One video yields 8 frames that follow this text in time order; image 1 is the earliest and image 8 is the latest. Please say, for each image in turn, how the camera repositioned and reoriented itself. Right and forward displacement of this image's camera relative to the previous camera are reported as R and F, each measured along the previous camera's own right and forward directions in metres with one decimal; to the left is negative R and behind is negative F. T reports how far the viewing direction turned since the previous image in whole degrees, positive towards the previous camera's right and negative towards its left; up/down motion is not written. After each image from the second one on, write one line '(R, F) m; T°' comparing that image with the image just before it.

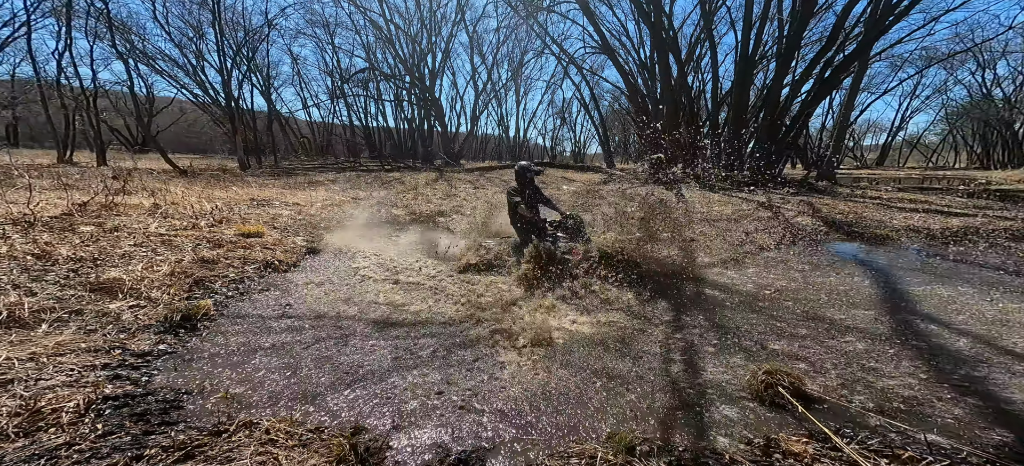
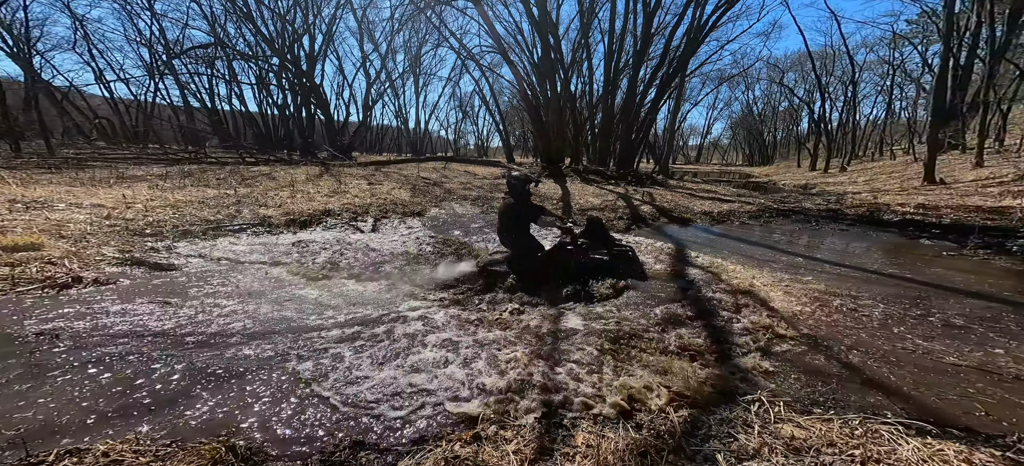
(+0.2, -0.5) m; +12°
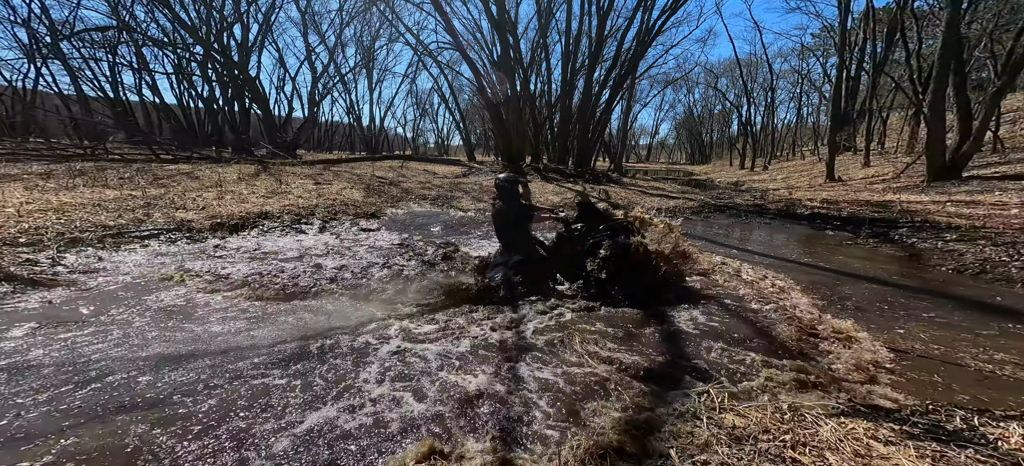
(+0.1, 0.0) m; +5°
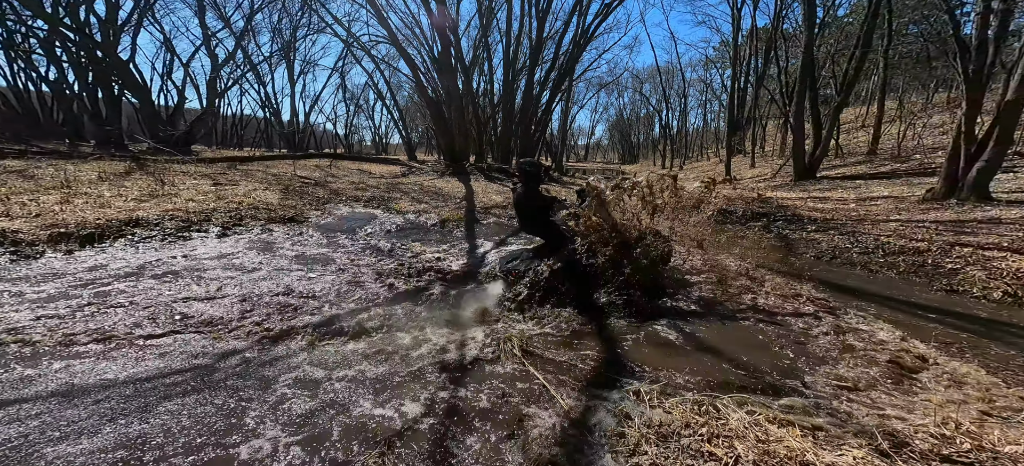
(+0.1, +0.2) m; +7°
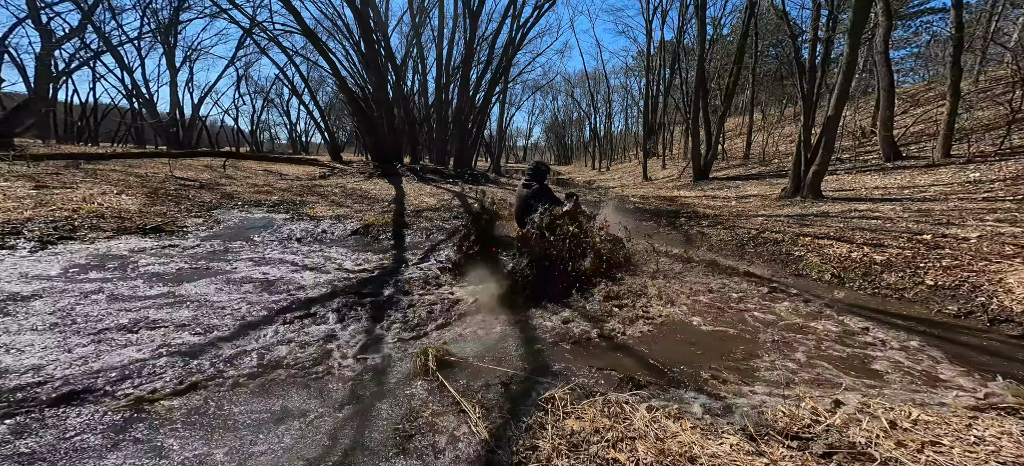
(+0.3, +0.2) m; +8°
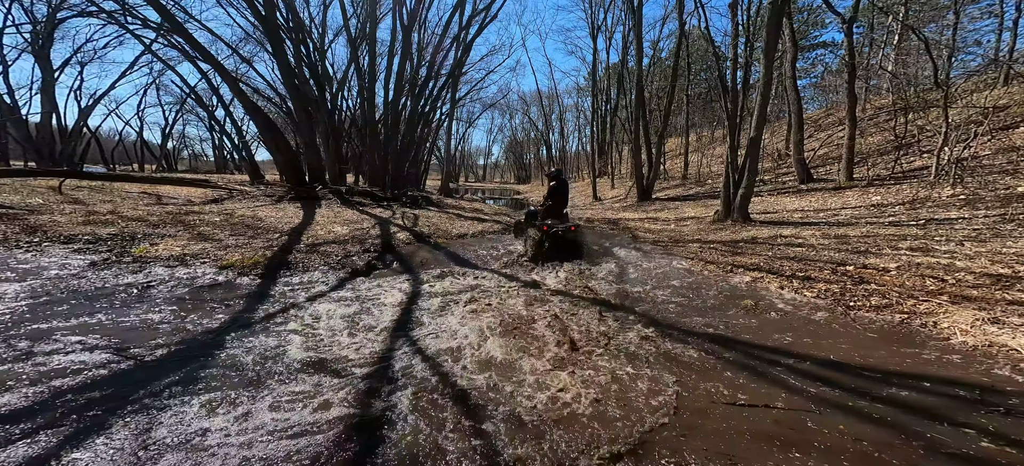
(+0.2, +0.4) m; +7°
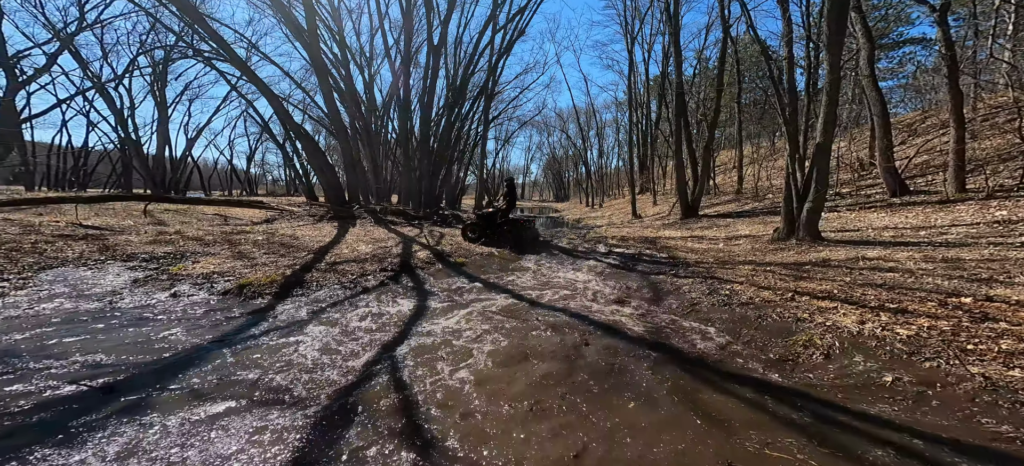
(+0.3, +0.3) m; -8°
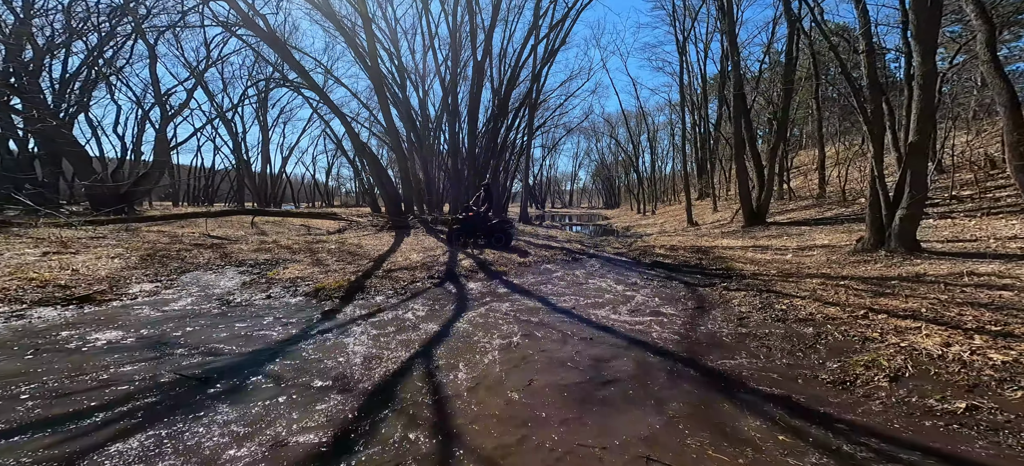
(+0.3, +0.1) m; -10°
